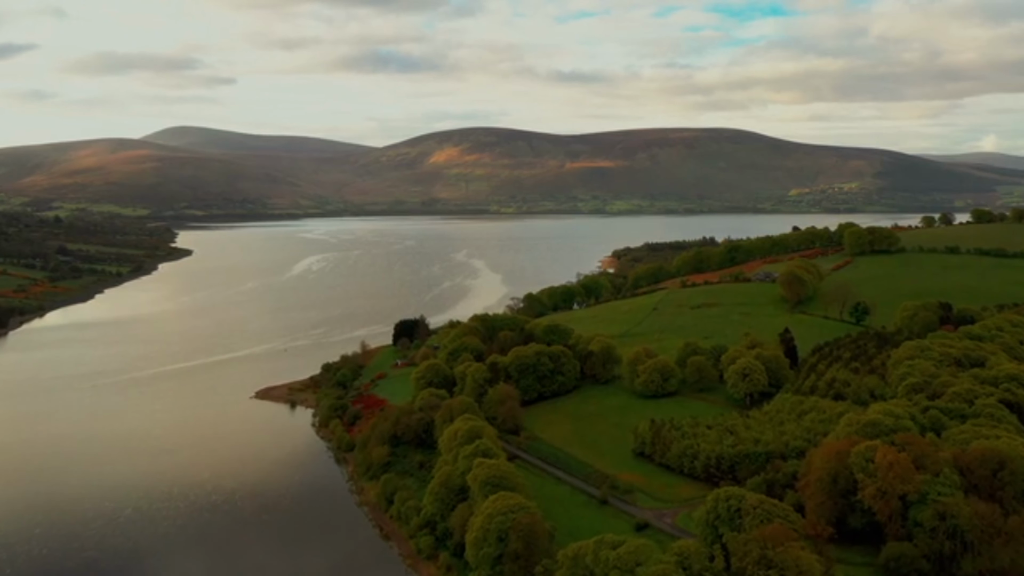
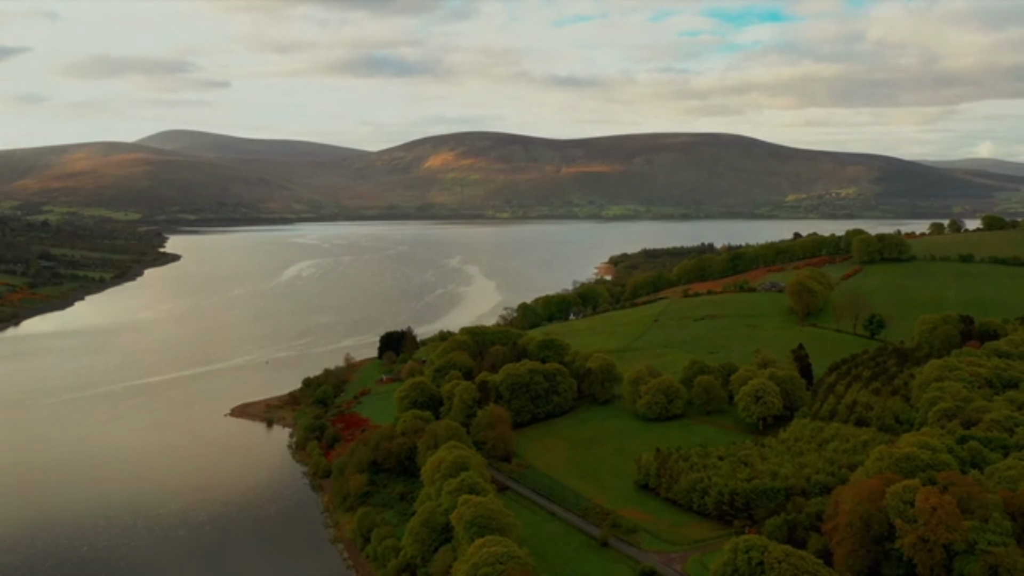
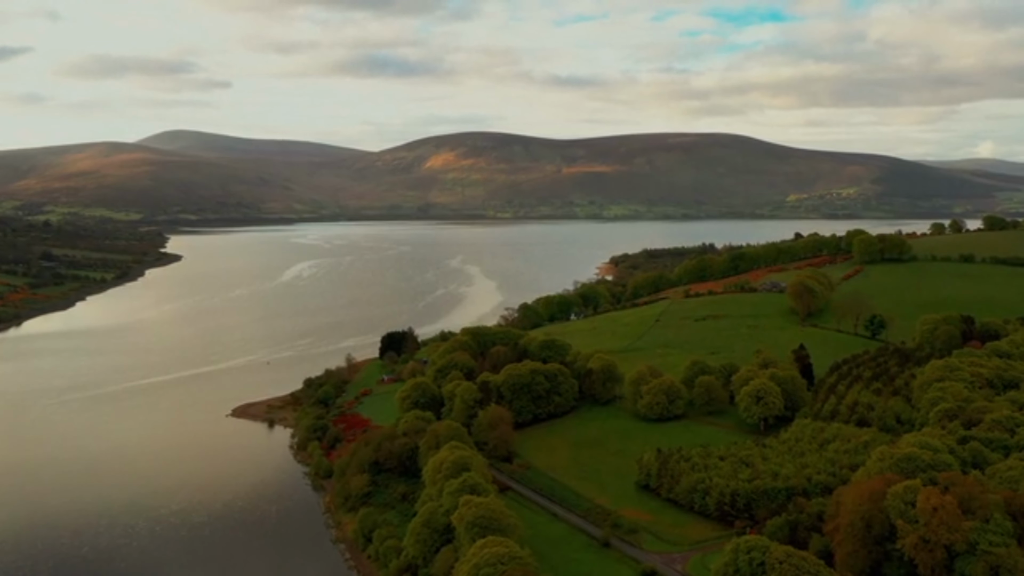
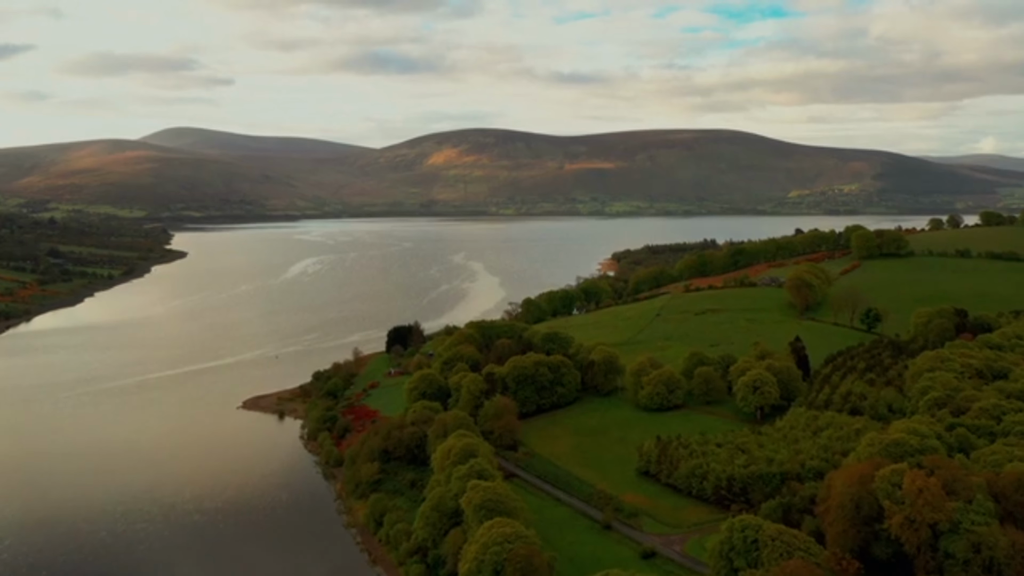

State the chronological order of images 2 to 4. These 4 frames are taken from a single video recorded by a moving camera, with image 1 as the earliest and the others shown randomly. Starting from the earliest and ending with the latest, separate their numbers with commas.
4, 3, 2
